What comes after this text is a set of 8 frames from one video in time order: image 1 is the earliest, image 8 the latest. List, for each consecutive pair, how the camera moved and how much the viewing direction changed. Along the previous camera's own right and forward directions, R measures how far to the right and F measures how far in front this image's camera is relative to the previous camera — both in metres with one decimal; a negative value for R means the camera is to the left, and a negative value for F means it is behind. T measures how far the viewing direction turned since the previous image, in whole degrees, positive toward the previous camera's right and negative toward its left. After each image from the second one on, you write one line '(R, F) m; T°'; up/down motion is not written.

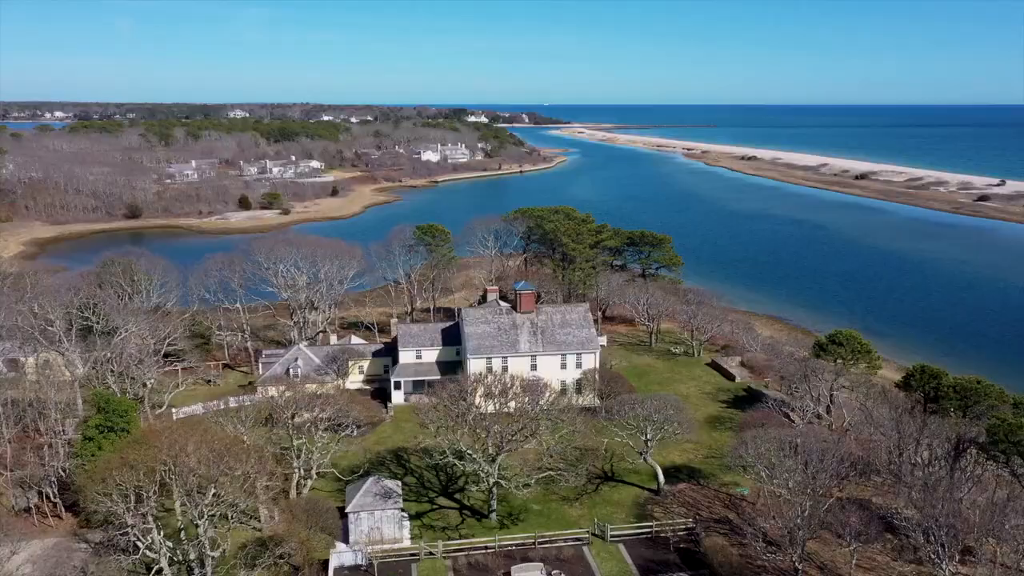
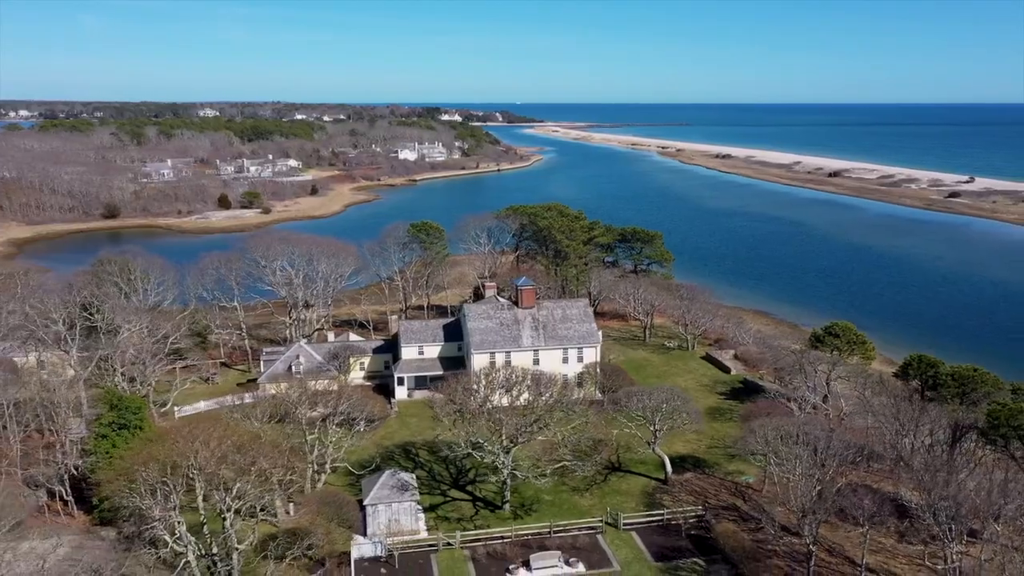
(-1.2, -0.4) m; +2°
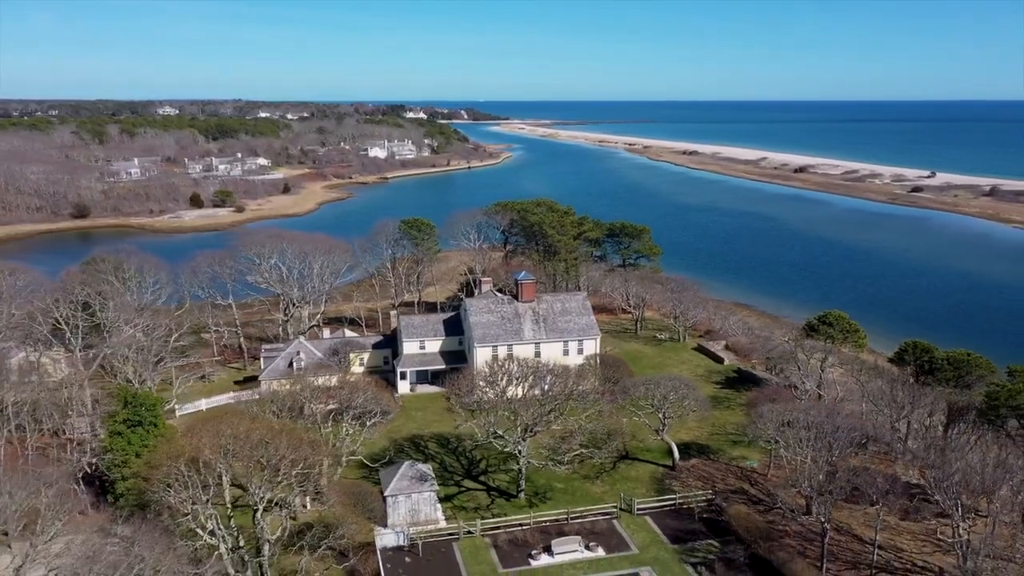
(-1.5, -0.4) m; +2°
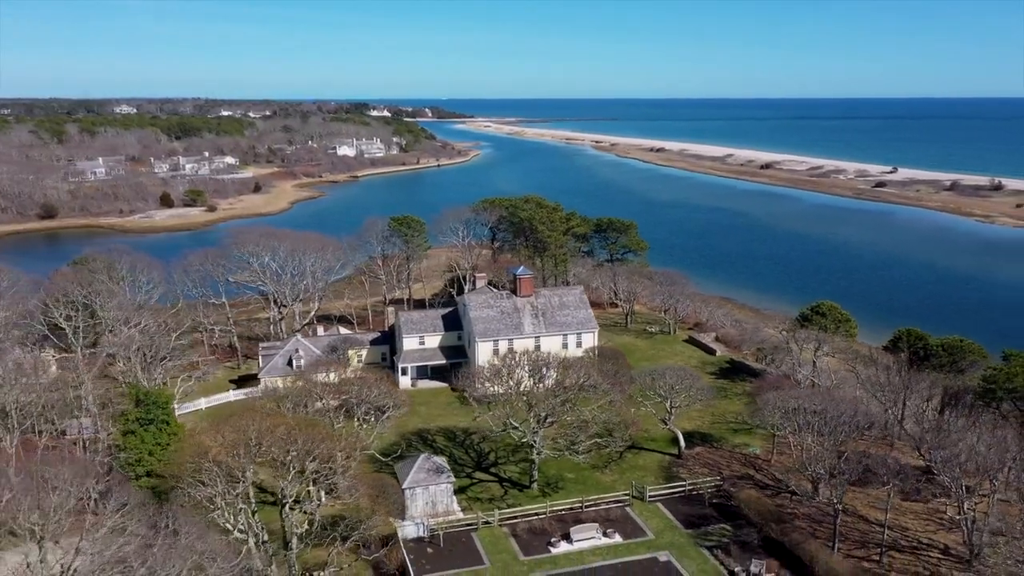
(-1.5, -0.3) m; +2°
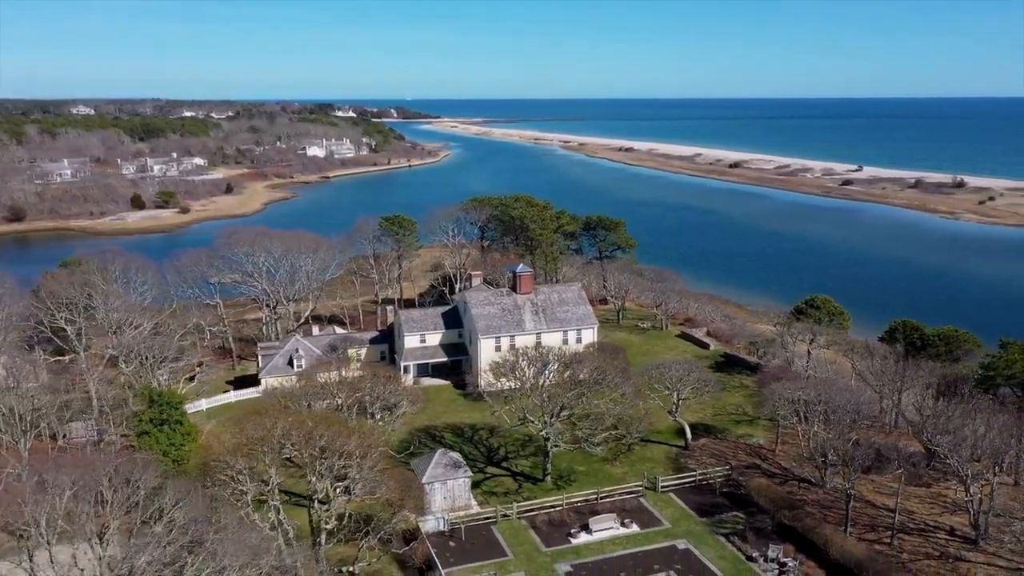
(-1.5, -0.3) m; +2°
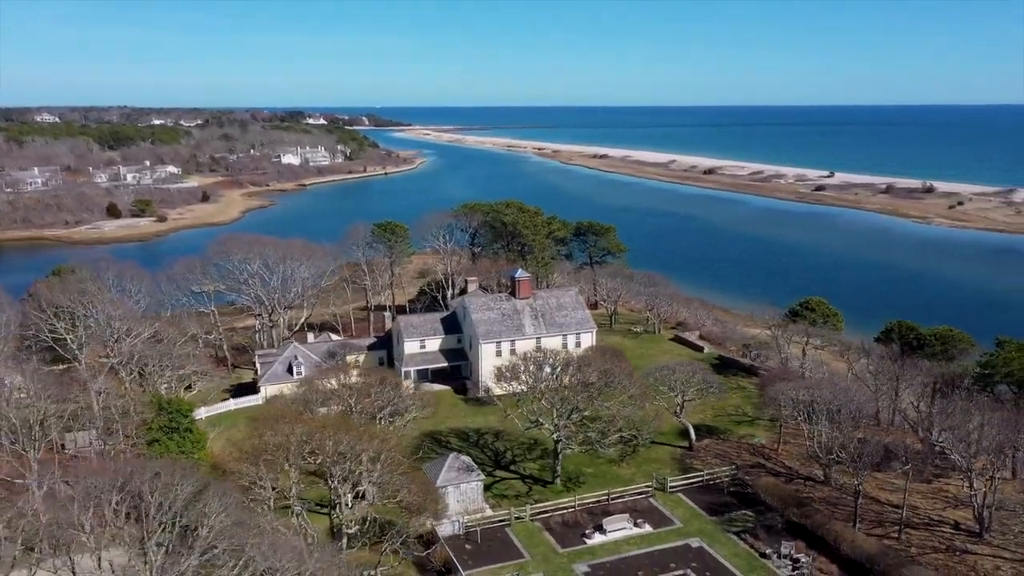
(-1.2, -0.2) m; +2°
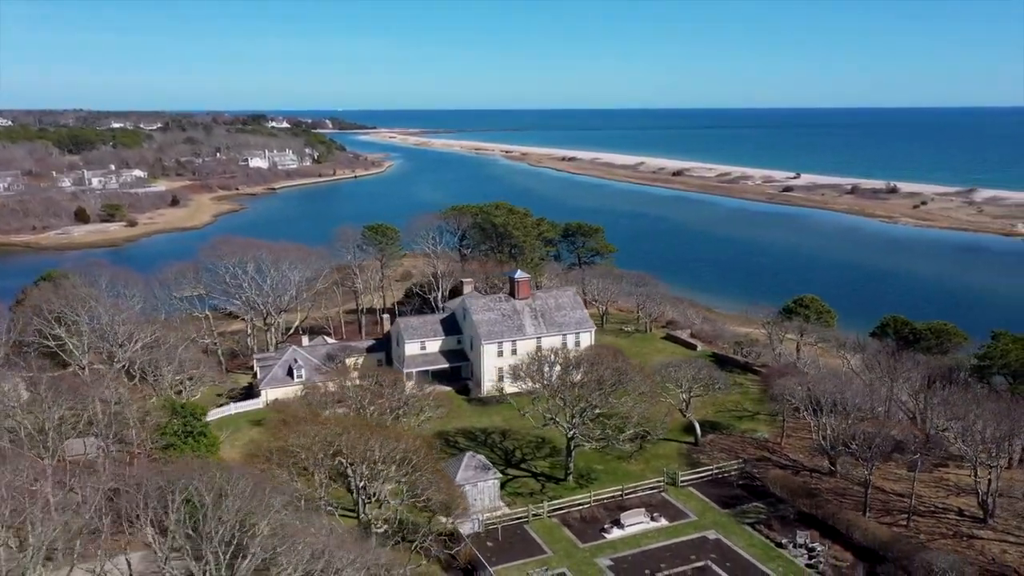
(-1.5, -0.2) m; +2°
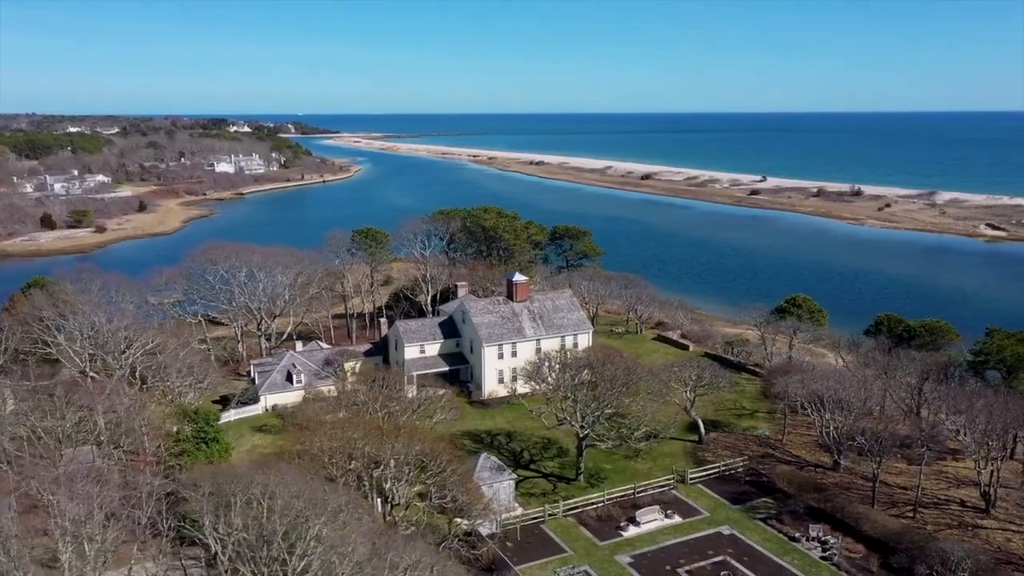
(-1.5, -0.2) m; +2°
